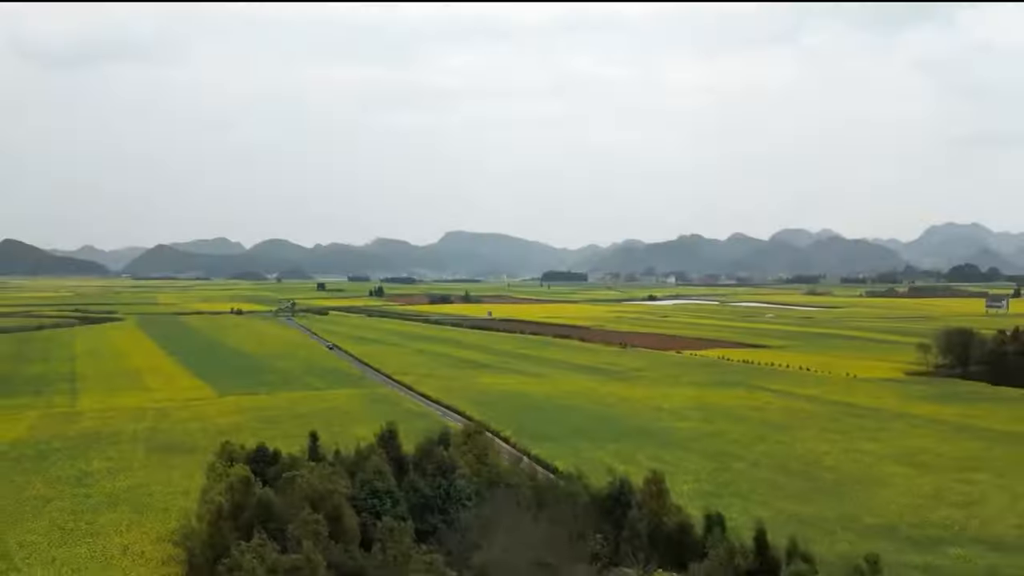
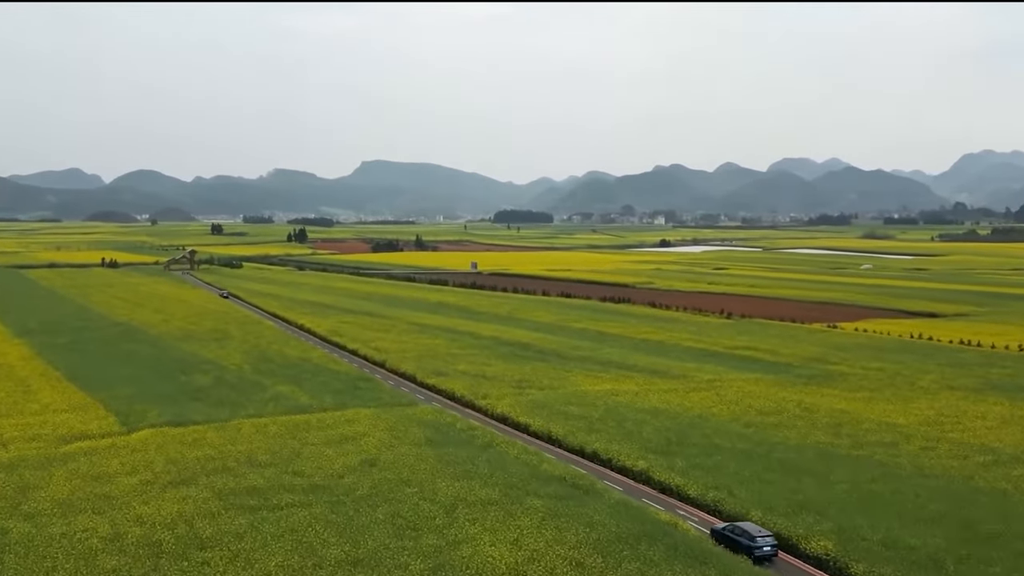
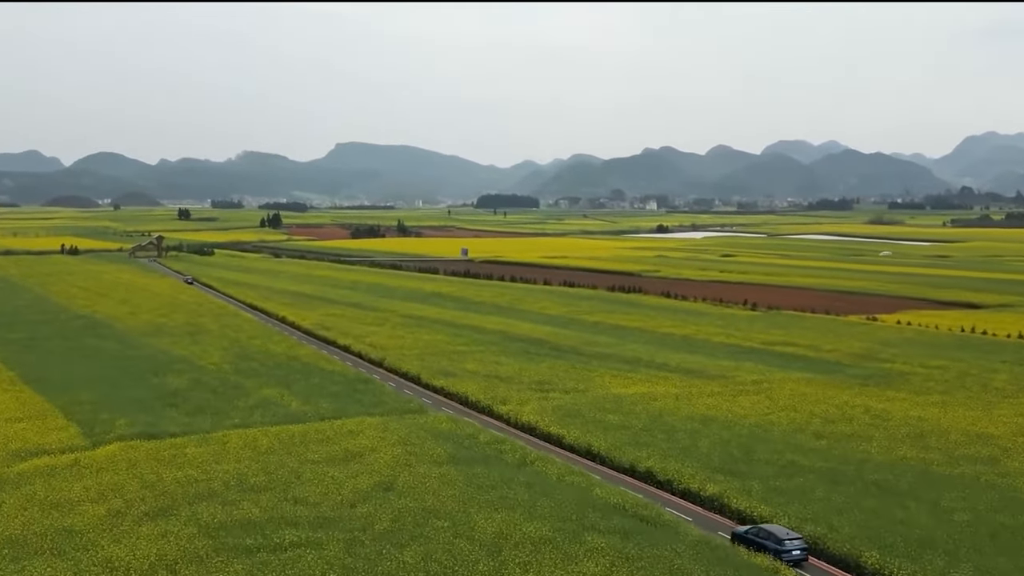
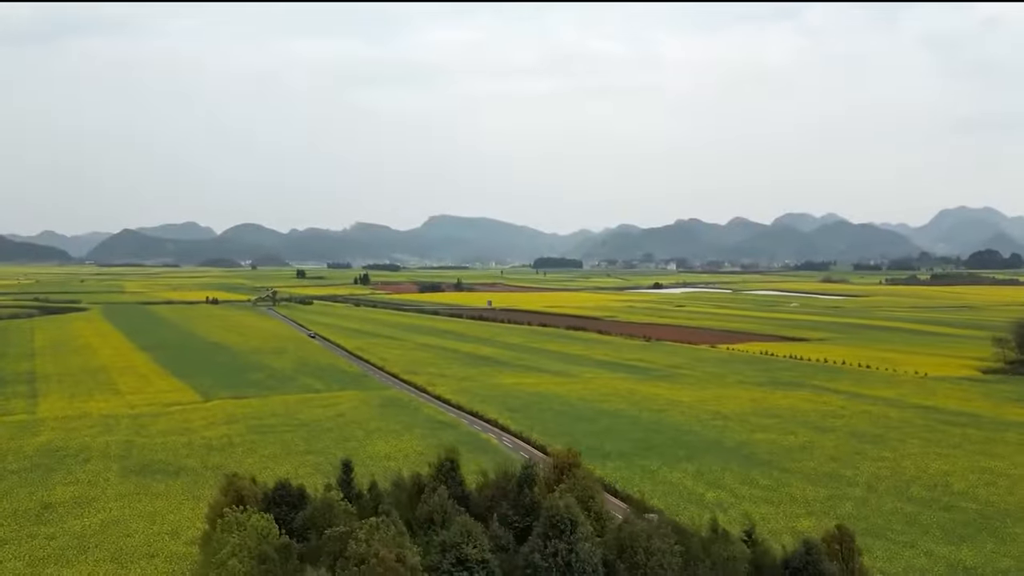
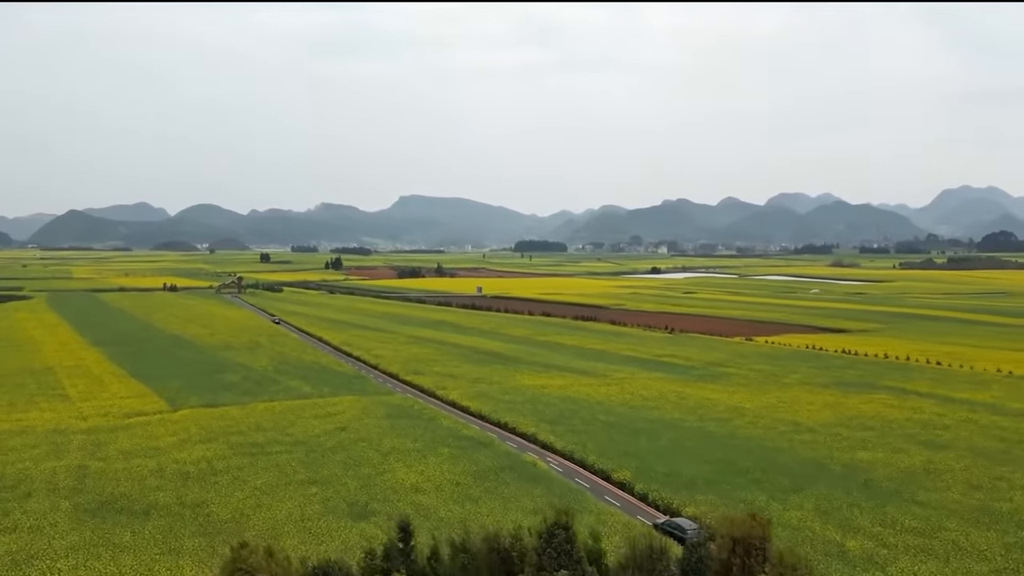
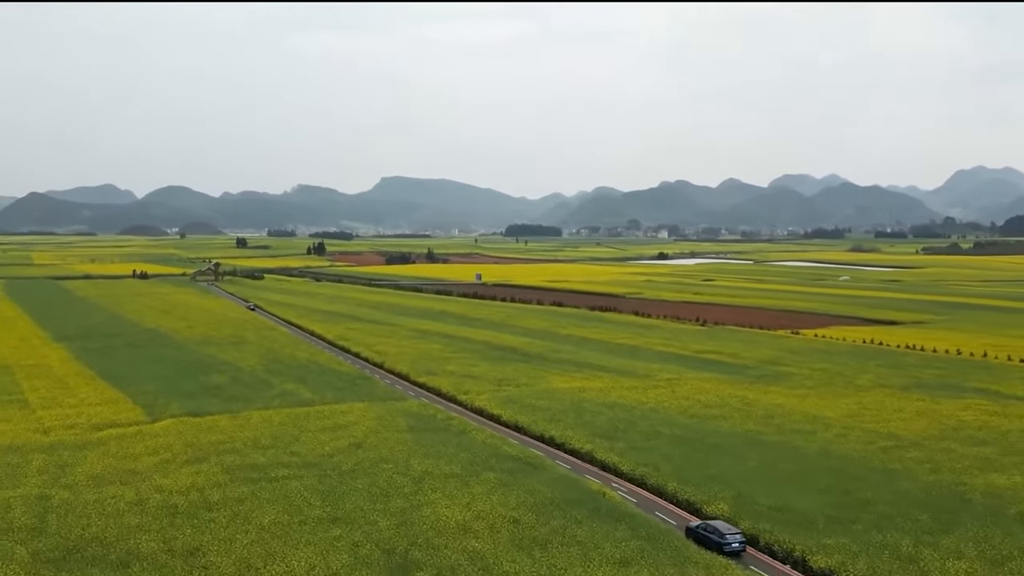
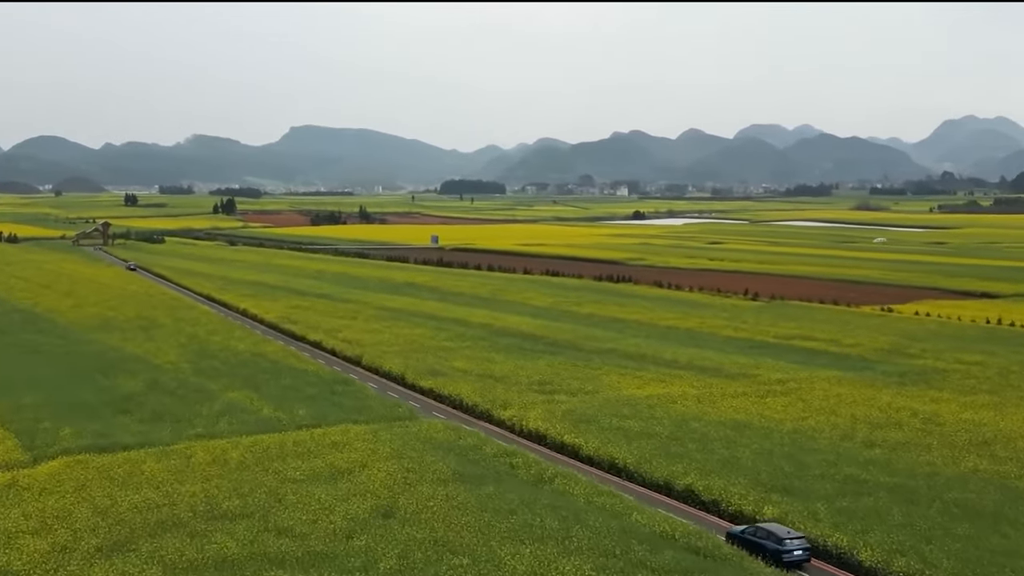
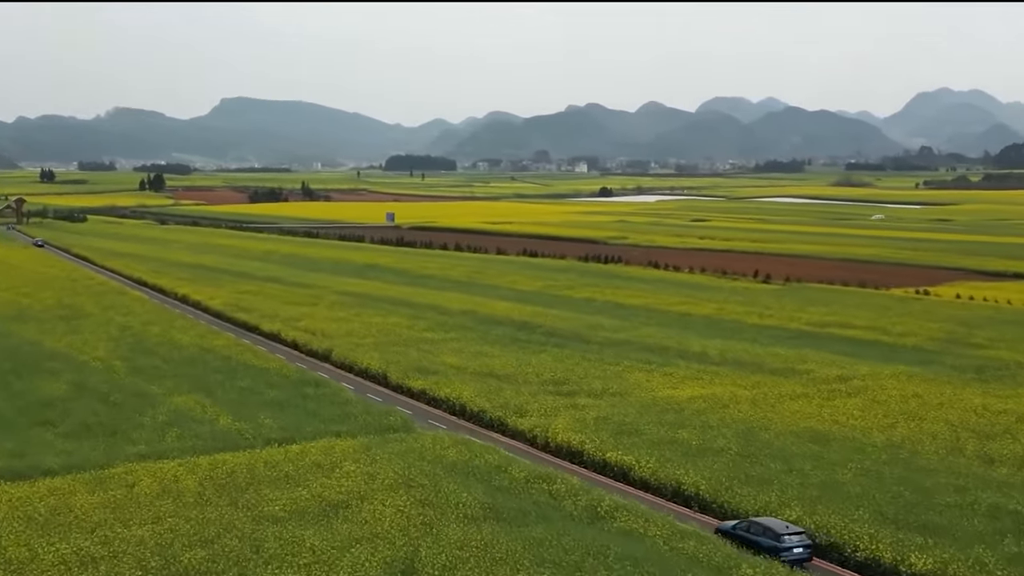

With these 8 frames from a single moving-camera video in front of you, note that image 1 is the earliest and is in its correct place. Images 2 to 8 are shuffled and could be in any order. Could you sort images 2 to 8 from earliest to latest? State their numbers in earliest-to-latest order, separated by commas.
4, 5, 6, 2, 3, 7, 8
